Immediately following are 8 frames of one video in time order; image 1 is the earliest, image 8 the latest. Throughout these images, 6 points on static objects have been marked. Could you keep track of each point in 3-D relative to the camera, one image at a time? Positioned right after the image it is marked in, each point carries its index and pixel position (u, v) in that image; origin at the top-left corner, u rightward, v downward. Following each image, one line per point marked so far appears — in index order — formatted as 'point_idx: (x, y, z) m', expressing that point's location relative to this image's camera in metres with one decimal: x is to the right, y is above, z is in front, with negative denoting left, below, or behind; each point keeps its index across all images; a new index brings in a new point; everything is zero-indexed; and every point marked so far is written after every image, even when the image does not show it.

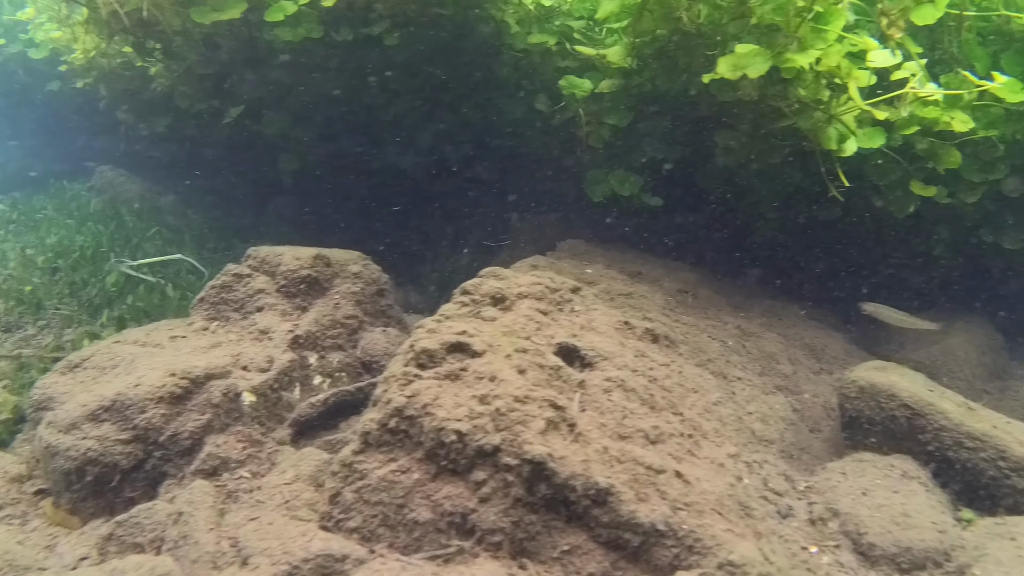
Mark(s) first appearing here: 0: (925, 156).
0: (+1.1, +0.4, +2.7) m
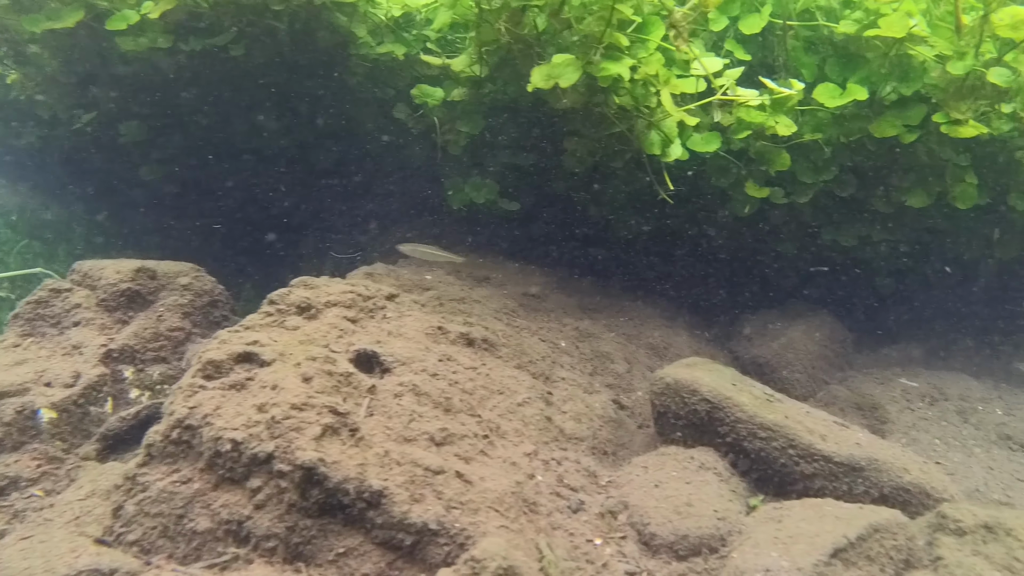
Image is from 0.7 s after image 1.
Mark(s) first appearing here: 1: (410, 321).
0: (+0.7, +0.4, +2.8) m
1: (-0.2, -0.1, +1.9) m
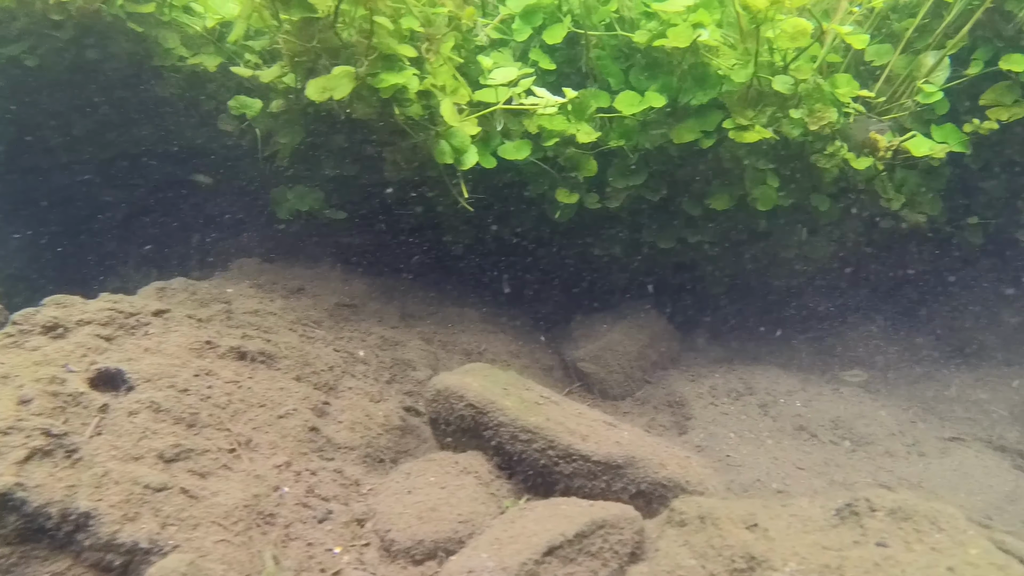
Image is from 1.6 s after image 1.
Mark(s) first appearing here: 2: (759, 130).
0: (+0.2, +0.4, +2.8) m
1: (-0.7, -0.1, +1.9) m
2: (+0.6, +0.4, +2.5) m
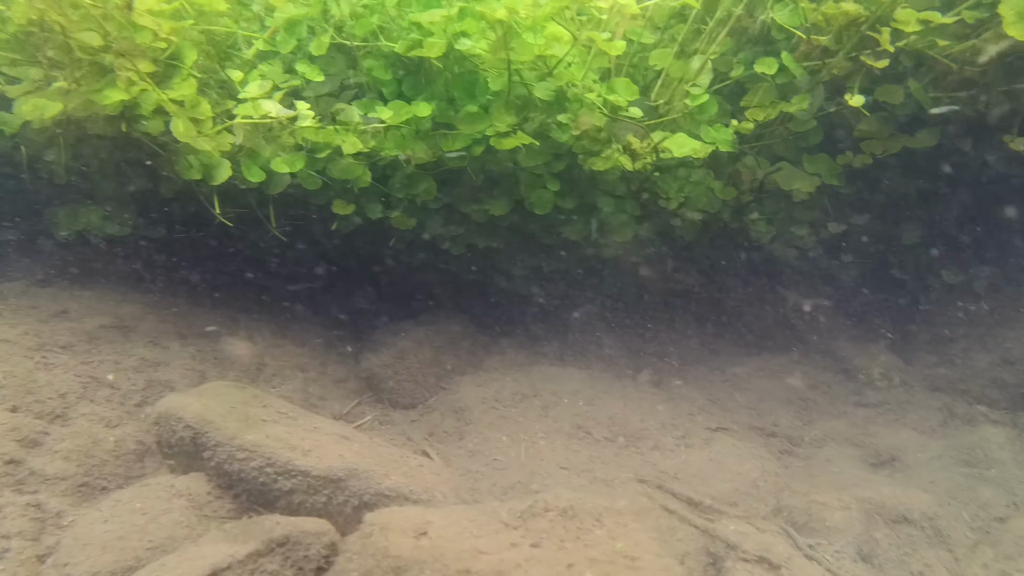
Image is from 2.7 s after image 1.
0: (-0.5, +0.3, +2.8) m
1: (-1.2, -0.2, +1.8) m
2: (0.0, +0.4, +2.5) m
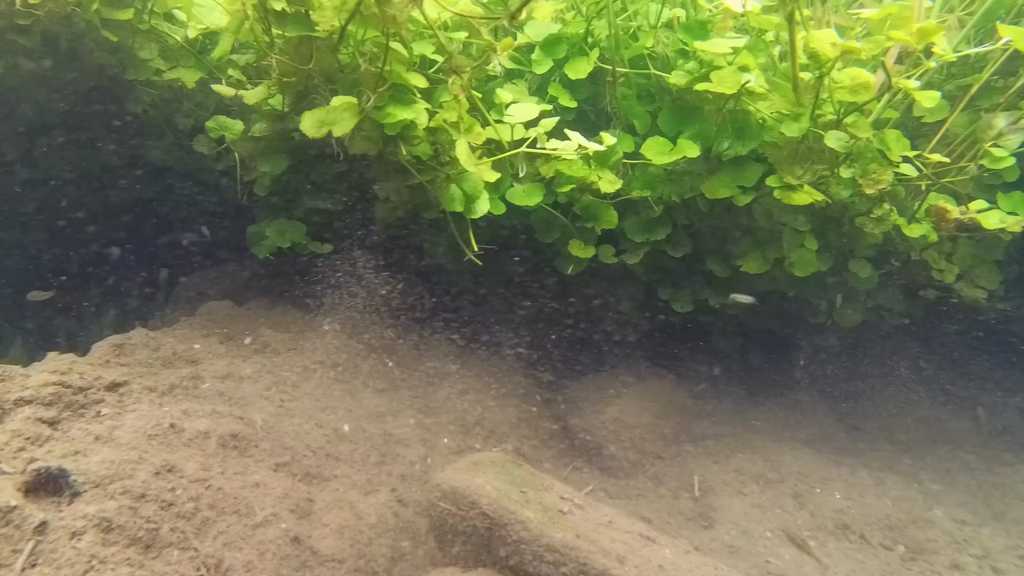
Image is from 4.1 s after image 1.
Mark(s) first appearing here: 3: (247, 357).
0: (+0.2, +0.2, +2.5) m
1: (-0.6, -0.2, +1.6) m
2: (+0.7, +0.2, +2.2) m
3: (-0.6, -0.2, +2.3) m
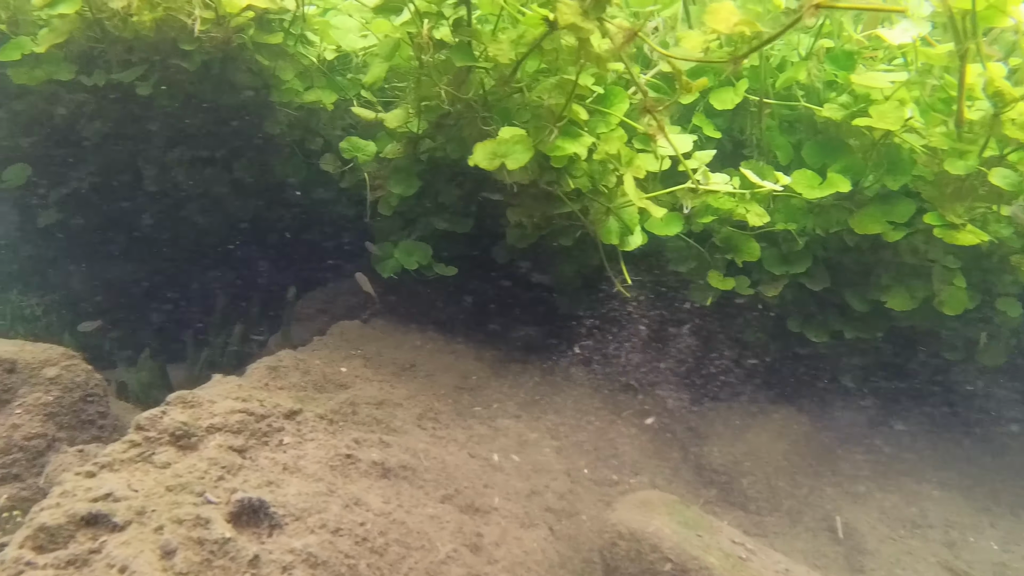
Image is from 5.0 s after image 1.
0: (+0.5, +0.1, +2.5) m
1: (-0.3, -0.3, +1.6) m
2: (+1.0, +0.1, +2.2) m
3: (-0.3, -0.2, +2.3) m
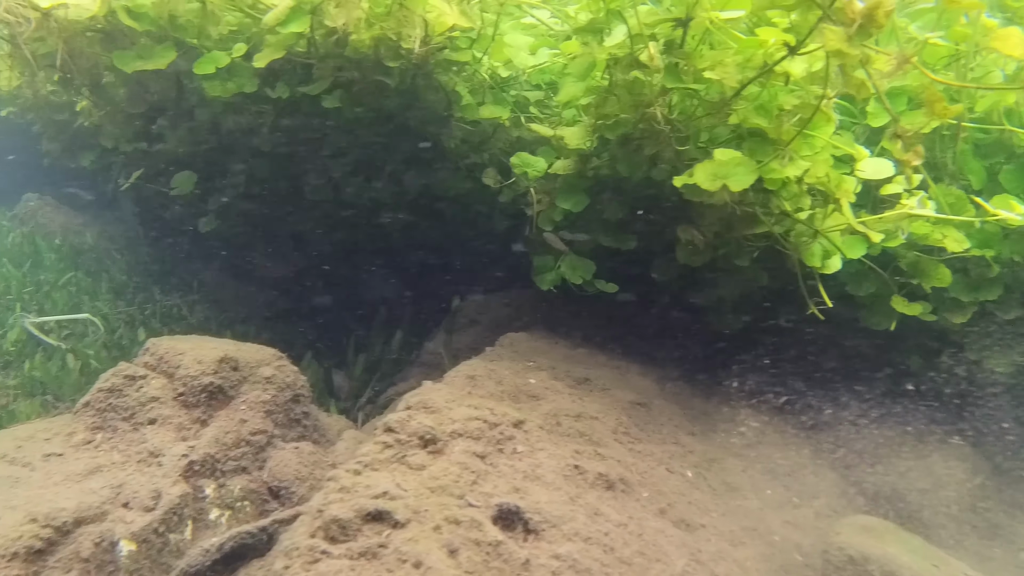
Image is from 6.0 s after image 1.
0: (+1.0, 0.0, +2.5) m
1: (+0.1, -0.3, +1.6) m
2: (+1.4, +0.1, +2.1) m
3: (+0.1, -0.2, +2.3) m
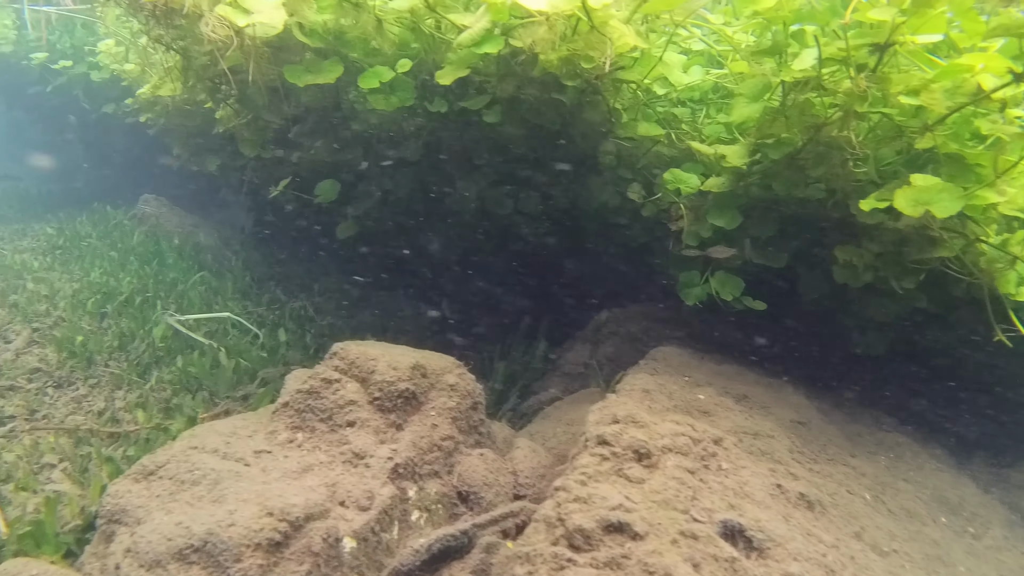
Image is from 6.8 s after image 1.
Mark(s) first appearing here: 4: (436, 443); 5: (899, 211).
0: (+1.4, 0.0, +2.4) m
1: (+0.4, -0.3, +1.6) m
2: (+1.8, 0.0, +2.0) m
3: (+0.5, -0.3, +2.4) m
4: (-0.2, -0.3, +1.9) m
5: (+0.7, +0.1, +1.9) m
